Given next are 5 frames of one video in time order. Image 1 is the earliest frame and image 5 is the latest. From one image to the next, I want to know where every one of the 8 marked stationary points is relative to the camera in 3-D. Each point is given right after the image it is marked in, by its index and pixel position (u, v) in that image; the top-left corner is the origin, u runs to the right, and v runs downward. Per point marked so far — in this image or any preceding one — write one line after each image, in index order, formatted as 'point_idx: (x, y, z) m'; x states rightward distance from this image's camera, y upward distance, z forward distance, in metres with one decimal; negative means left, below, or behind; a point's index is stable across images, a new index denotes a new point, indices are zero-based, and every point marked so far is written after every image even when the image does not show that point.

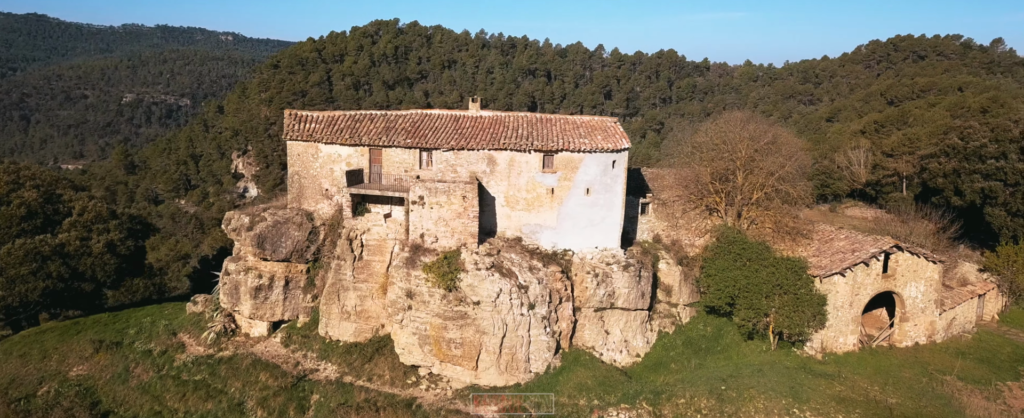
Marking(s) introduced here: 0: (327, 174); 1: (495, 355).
0: (-5.5, +1.0, +16.8) m
1: (-0.5, -3.8, +14.7) m
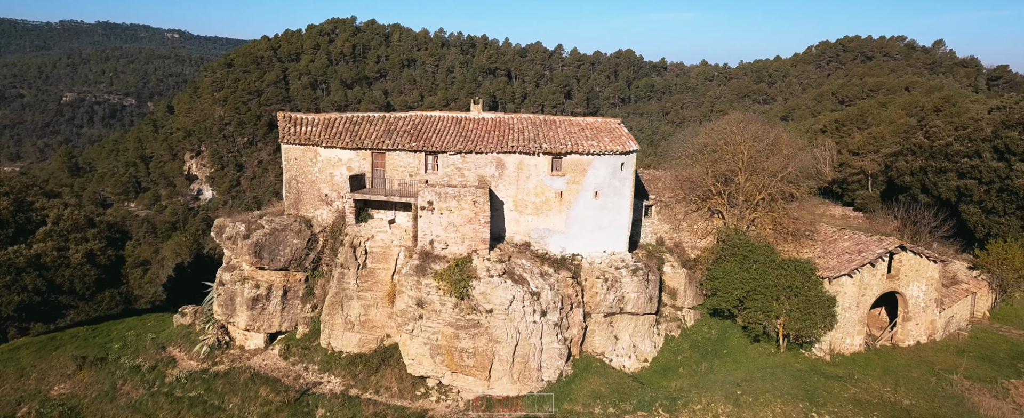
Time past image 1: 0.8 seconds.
0: (-5.3, +0.9, +16.1) m
1: (-0.1, -3.9, +14.3) m
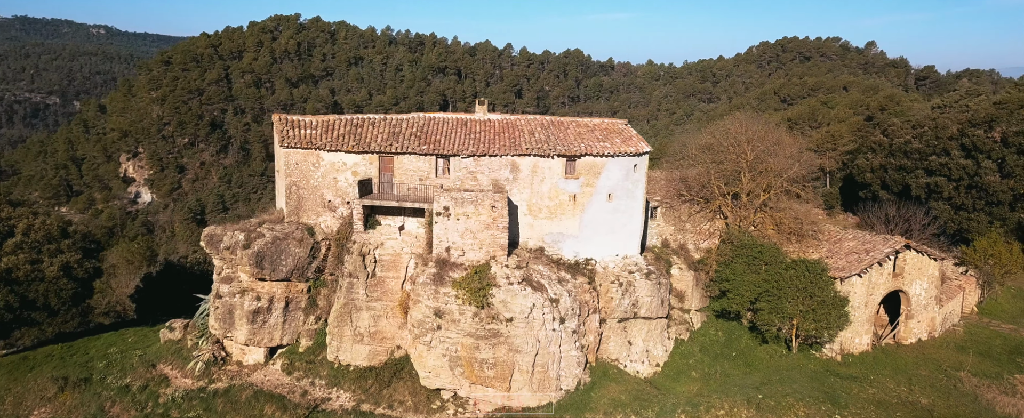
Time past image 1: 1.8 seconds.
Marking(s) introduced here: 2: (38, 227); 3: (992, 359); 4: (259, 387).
0: (-4.9, +0.7, +15.4) m
1: (+0.4, -4.0, +13.8) m
2: (-16.8, -0.6, +20.0) m
3: (+14.6, -4.6, +17.3) m
4: (-6.6, -4.6, +14.8) m
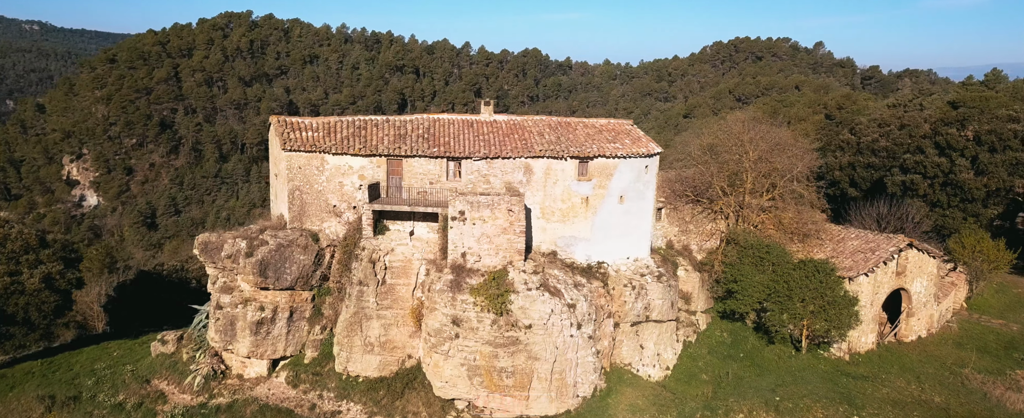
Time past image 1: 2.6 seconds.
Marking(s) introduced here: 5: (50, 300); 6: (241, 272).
0: (-4.6, +0.5, +14.8) m
1: (+0.8, -4.1, +13.5) m
2: (-16.6, -0.9, +18.9) m
3: (+14.8, -4.5, +17.6) m
4: (-6.2, -4.8, +14.2) m
5: (-15.2, -2.9, +18.5) m
6: (-6.9, -1.6, +14.5) m
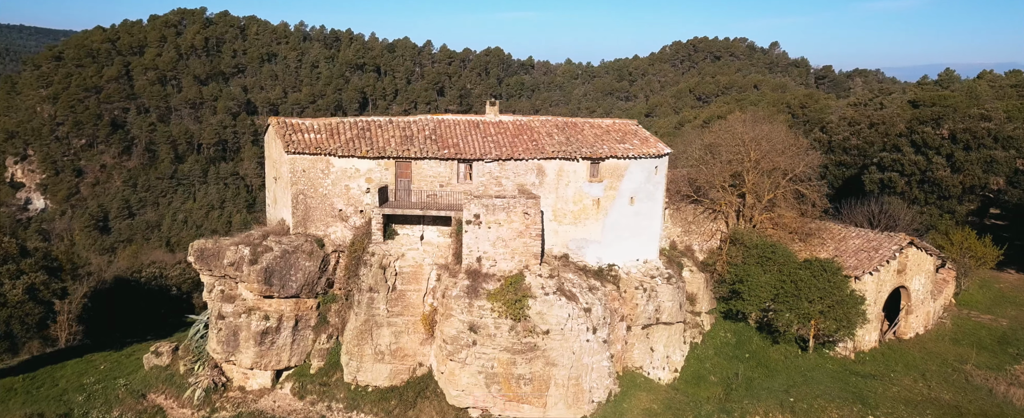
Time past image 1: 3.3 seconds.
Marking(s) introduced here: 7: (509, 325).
0: (-4.3, +0.4, +14.4) m
1: (+1.2, -4.2, +13.3) m
2: (-16.5, -1.1, +17.9) m
3: (+15.0, -4.5, +18.0) m
4: (-5.9, -4.9, +13.7) m
5: (-15.0, -3.1, +17.6) m
6: (-6.6, -1.7, +13.9) m
7: (-0.1, -2.6, +12.7) m
